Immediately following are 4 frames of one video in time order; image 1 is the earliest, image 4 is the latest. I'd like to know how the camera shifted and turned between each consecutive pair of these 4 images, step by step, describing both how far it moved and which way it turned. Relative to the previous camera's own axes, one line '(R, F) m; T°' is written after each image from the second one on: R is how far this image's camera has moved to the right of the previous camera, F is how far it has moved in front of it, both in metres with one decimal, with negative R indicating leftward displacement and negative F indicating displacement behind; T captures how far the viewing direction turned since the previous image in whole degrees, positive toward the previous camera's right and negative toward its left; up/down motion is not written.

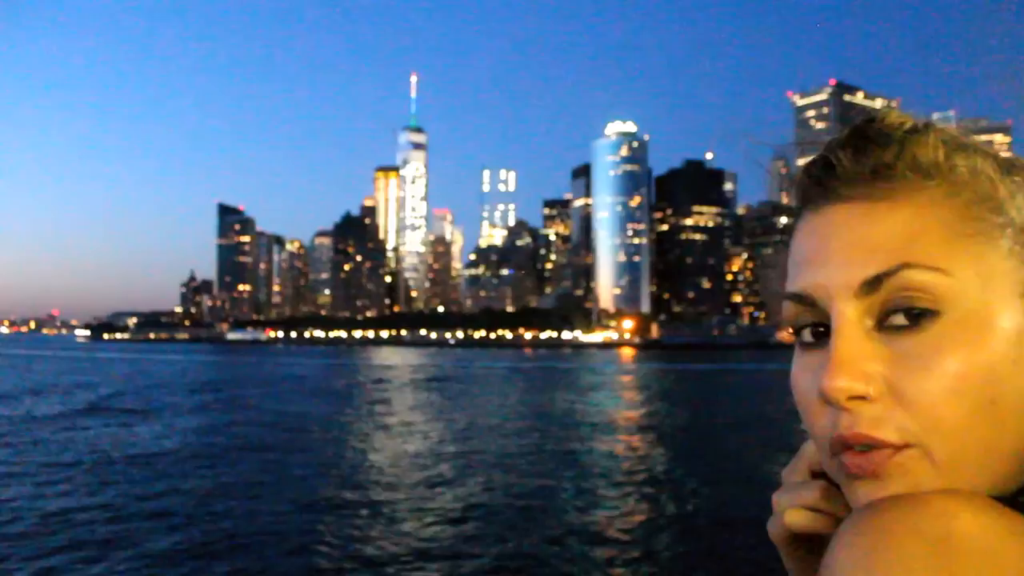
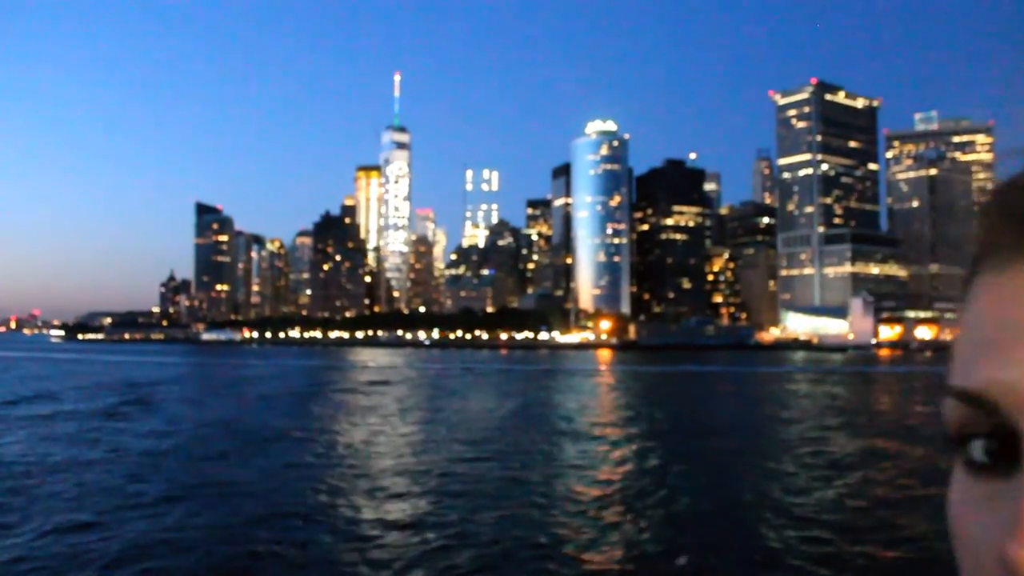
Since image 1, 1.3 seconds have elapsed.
(+0.8, +0.8) m; +1°
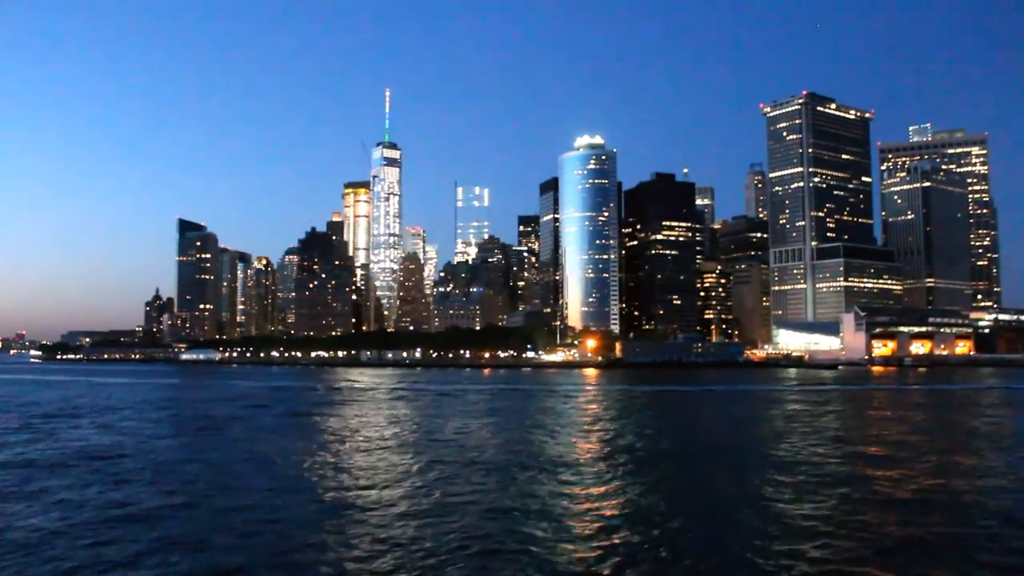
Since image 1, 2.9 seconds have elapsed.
(+1.2, +1.7) m; 0°
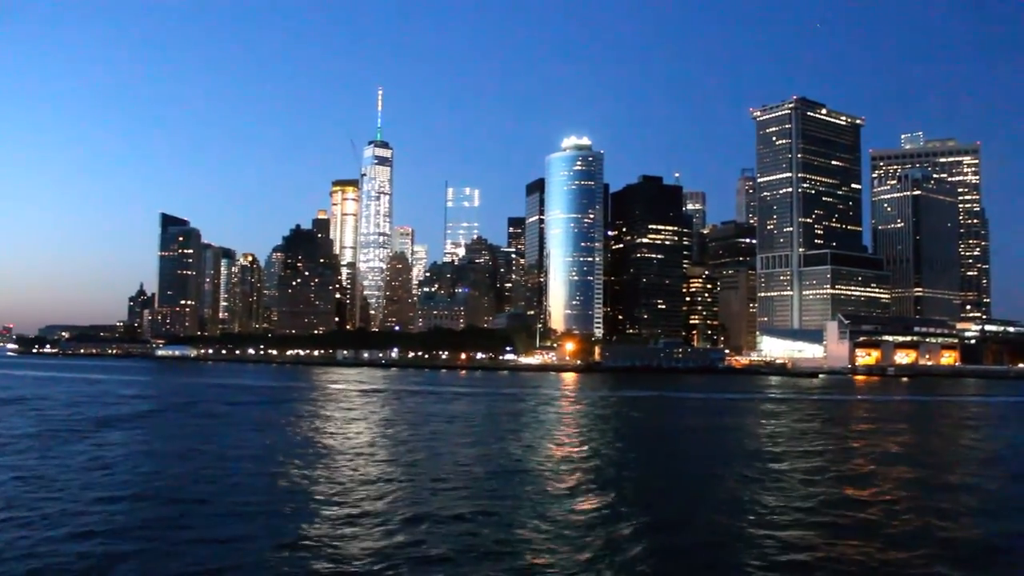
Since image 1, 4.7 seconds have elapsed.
(+1.3, +1.1) m; 0°
